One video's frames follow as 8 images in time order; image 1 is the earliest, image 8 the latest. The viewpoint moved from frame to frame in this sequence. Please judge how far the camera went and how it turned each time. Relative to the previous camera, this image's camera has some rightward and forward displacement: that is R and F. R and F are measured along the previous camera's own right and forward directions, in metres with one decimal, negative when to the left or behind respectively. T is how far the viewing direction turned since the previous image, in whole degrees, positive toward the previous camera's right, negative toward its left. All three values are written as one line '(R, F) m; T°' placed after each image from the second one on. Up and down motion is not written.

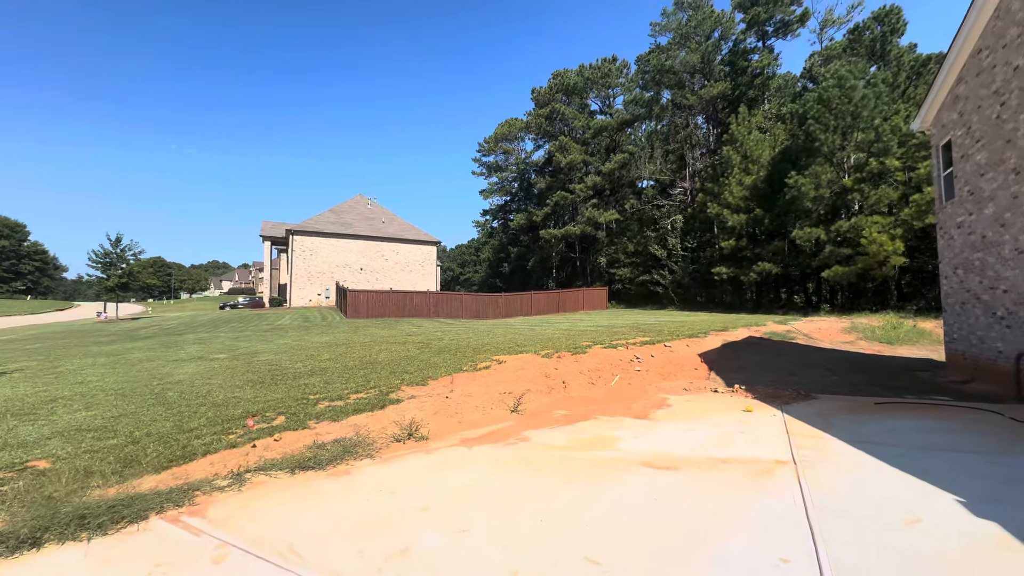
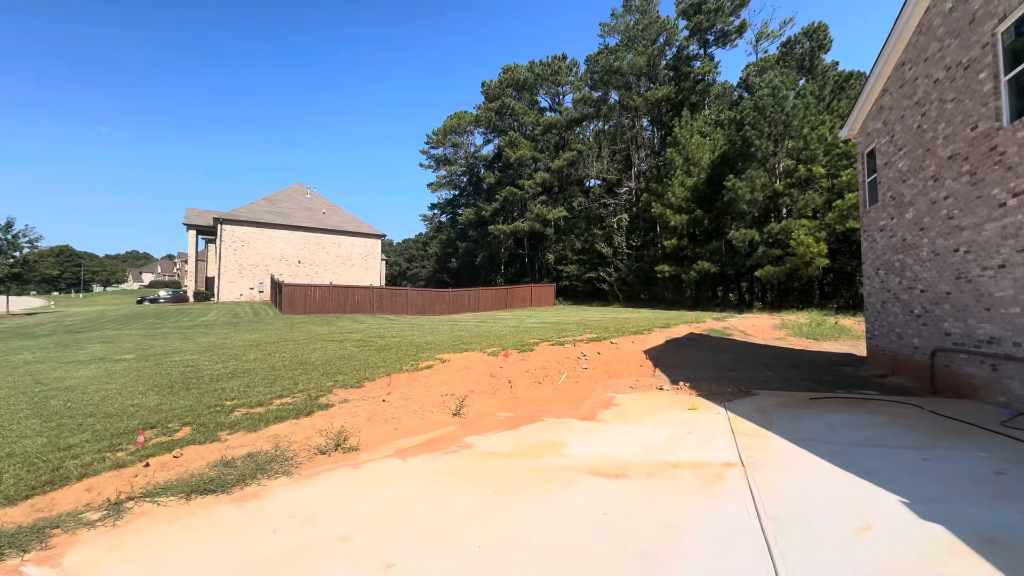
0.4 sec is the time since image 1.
(+0.1, +0.4) m; +7°
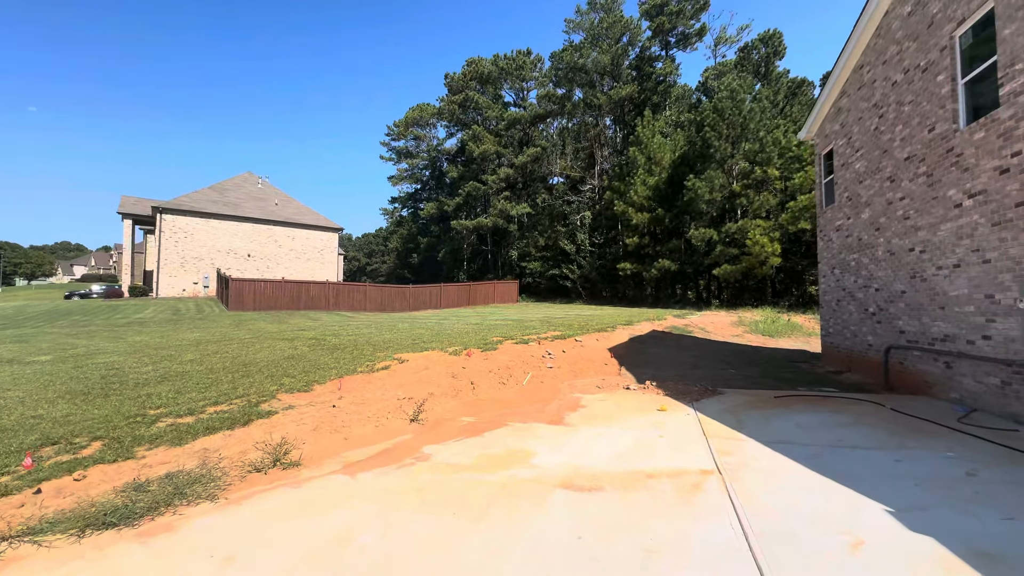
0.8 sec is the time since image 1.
(0.0, +0.4) m; +5°
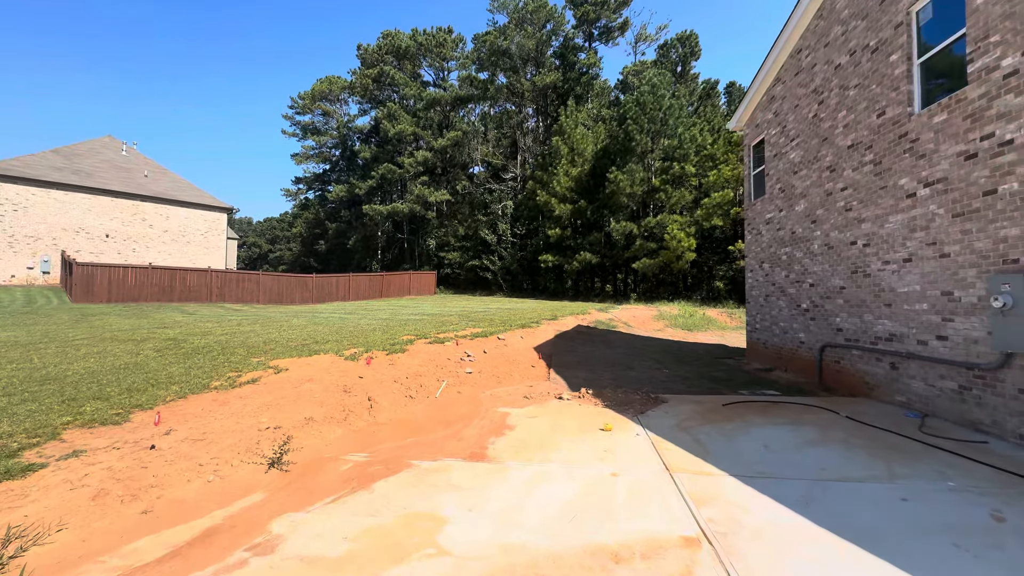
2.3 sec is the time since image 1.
(+0.1, +1.5) m; +10°
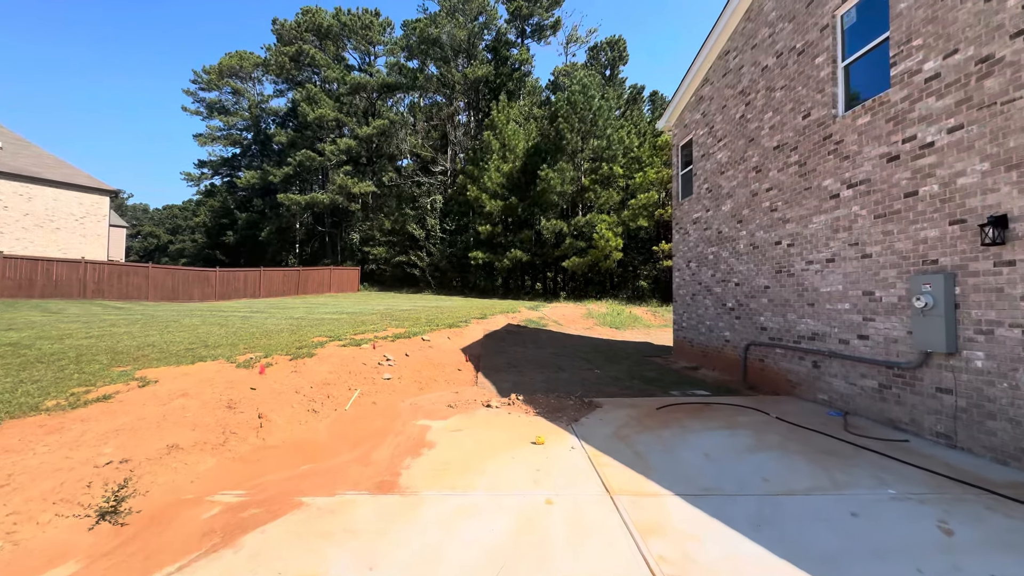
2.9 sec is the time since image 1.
(+0.1, +0.6) m; +9°
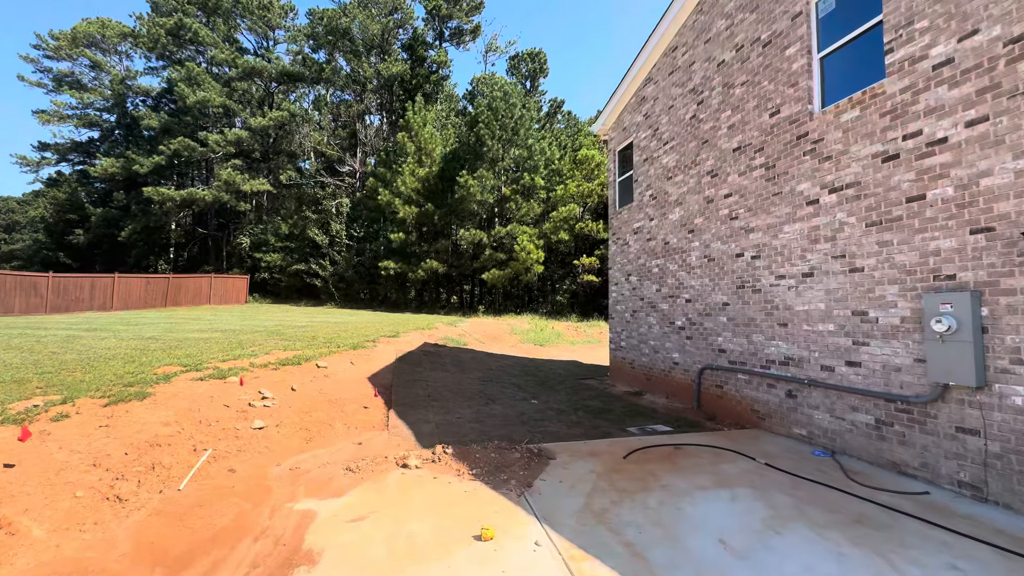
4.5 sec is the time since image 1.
(-0.2, +1.5) m; +11°
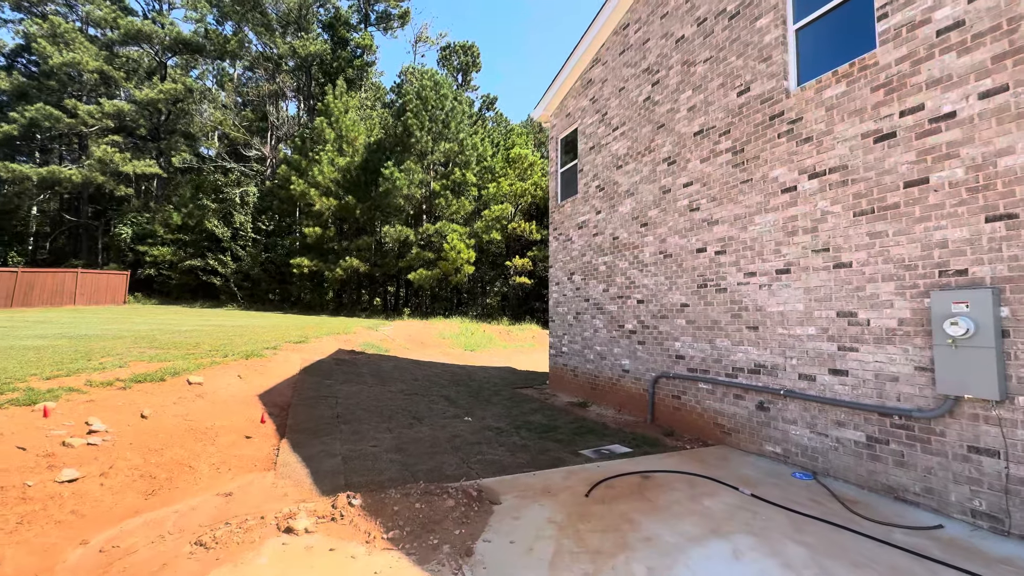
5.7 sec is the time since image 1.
(-0.1, +1.1) m; +9°
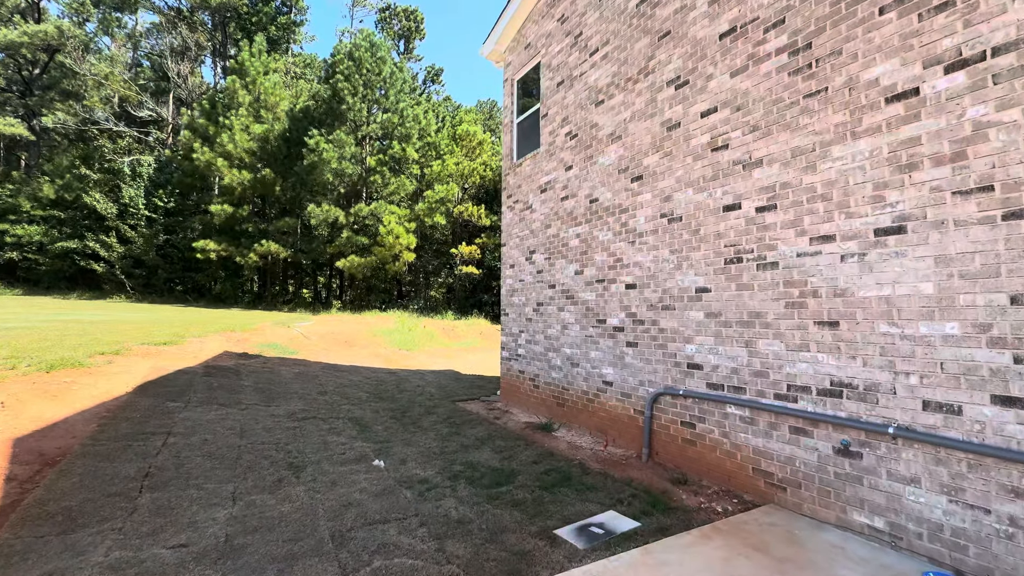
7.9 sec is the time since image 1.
(+0.1, +2.1) m; +6°
